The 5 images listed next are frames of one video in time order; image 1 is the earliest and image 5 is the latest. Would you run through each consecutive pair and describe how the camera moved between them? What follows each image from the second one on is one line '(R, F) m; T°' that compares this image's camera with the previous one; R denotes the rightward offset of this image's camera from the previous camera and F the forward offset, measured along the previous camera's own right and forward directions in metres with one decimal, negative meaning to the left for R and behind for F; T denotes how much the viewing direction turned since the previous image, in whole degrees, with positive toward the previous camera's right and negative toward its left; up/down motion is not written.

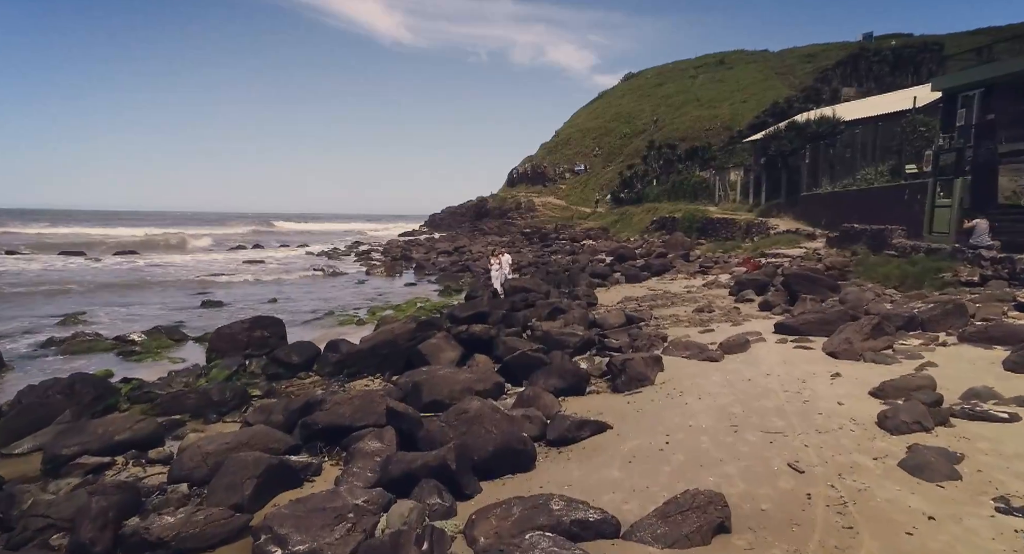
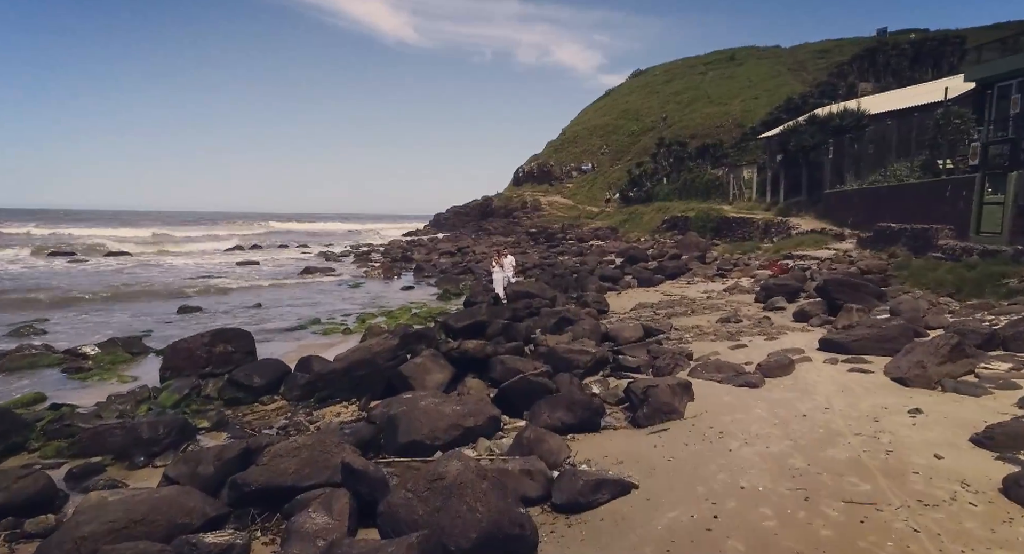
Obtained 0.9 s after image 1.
(+0.1, +1.6) m; -1°
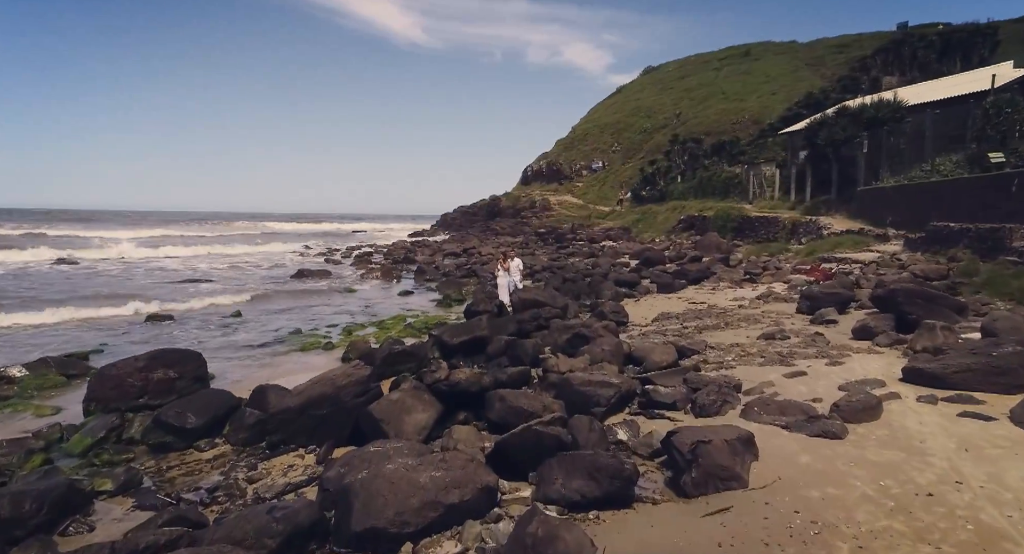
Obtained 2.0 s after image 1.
(+0.1, +2.0) m; -1°
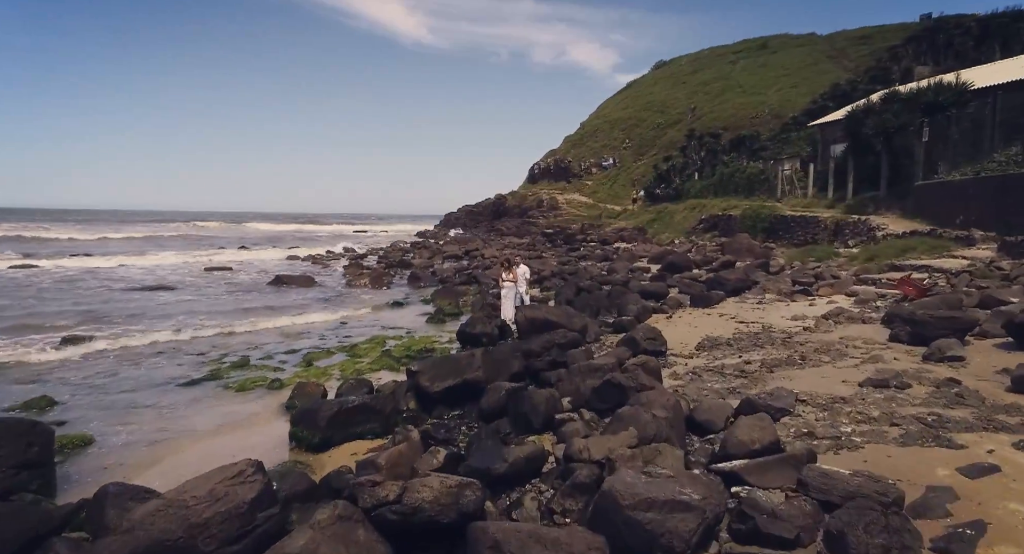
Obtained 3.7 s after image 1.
(0.0, +3.3) m; -1°
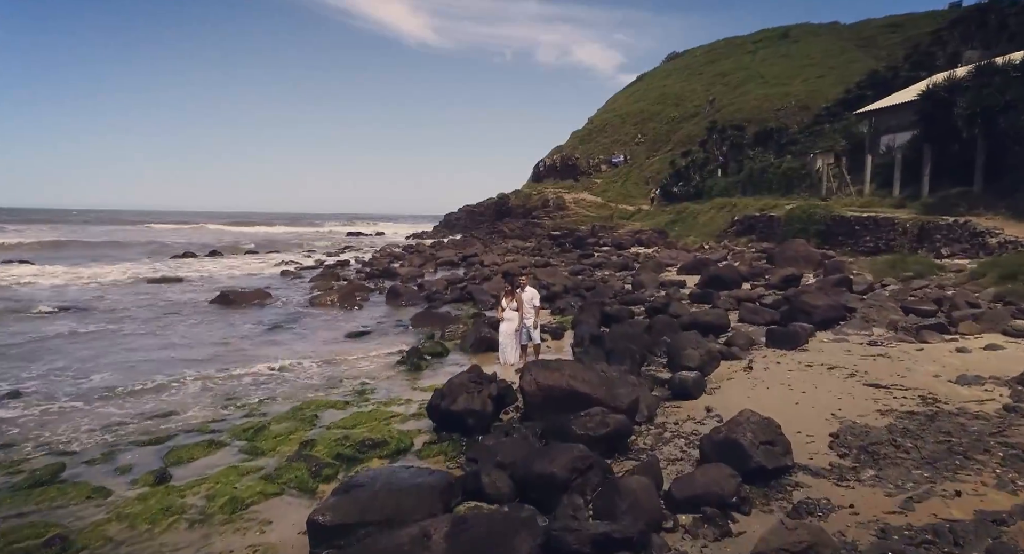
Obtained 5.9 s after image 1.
(0.0, +5.0) m; 0°
